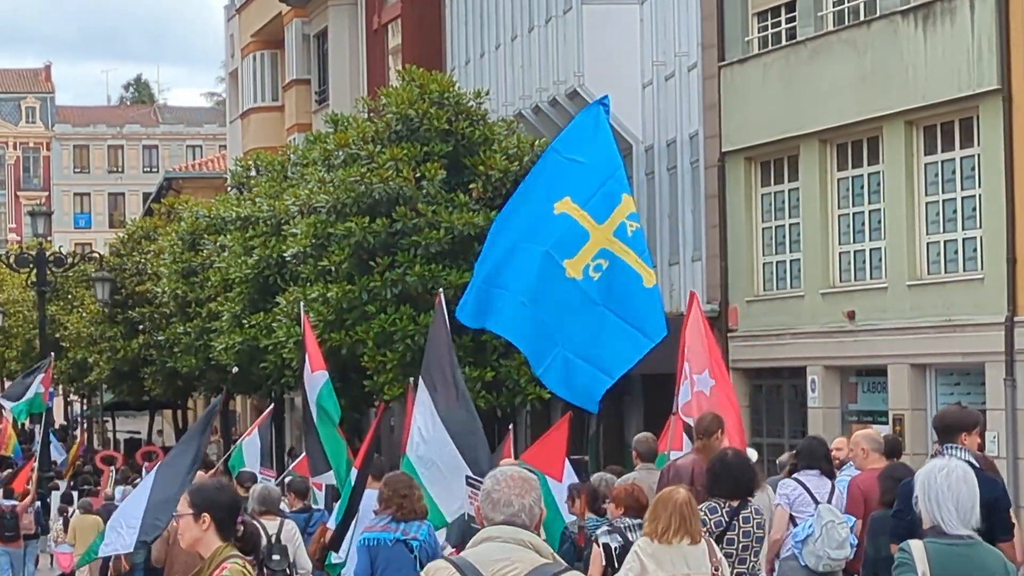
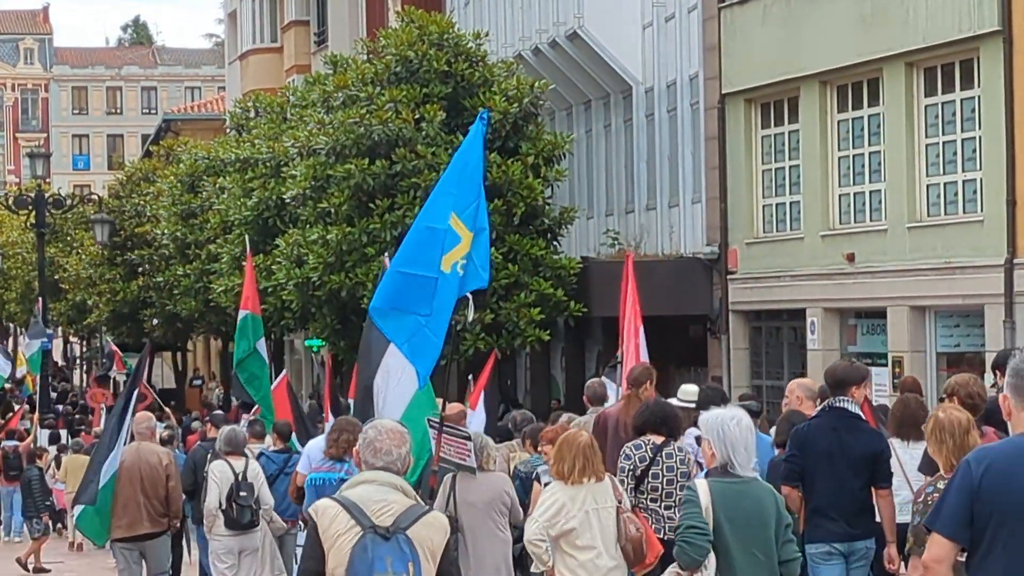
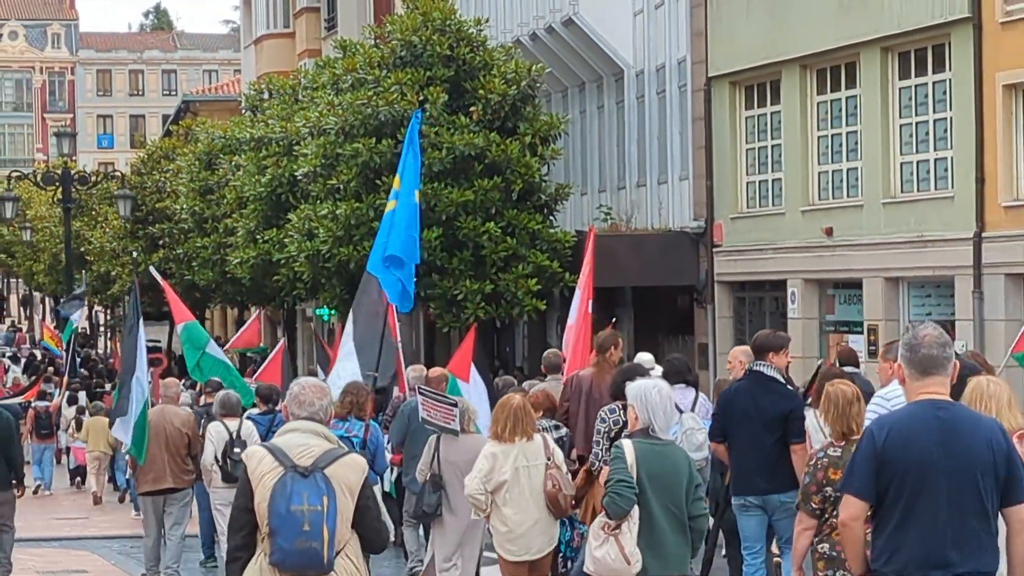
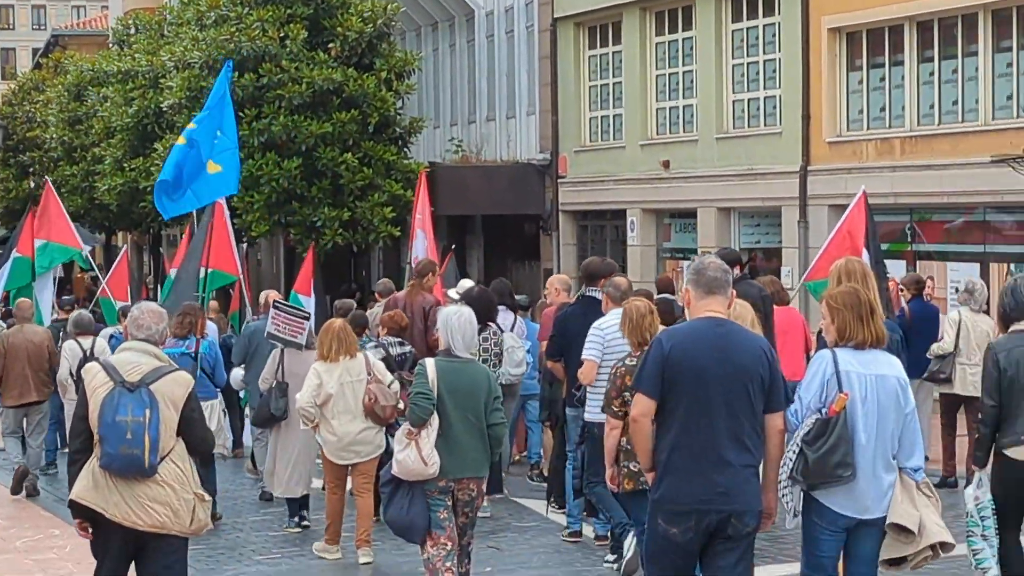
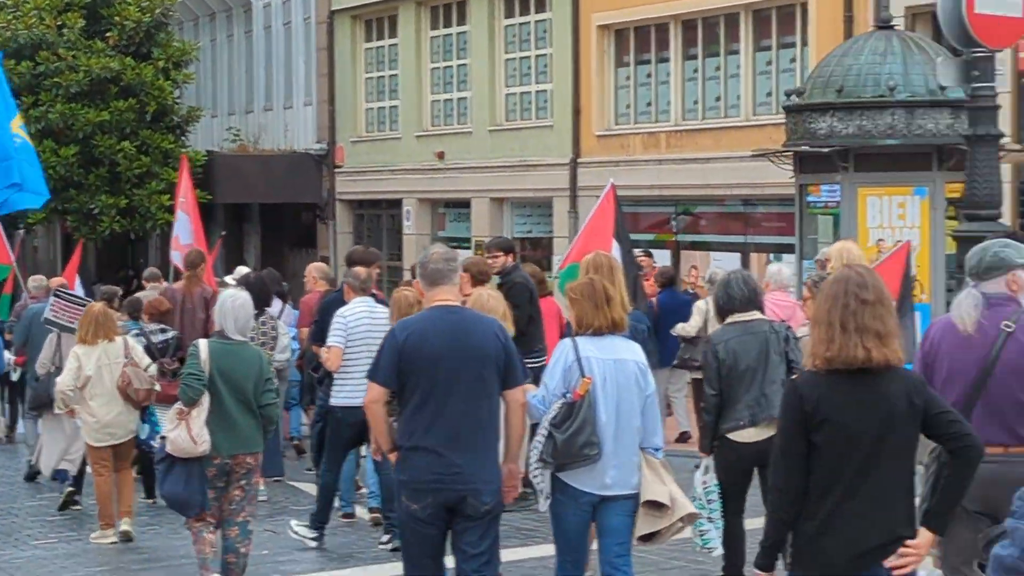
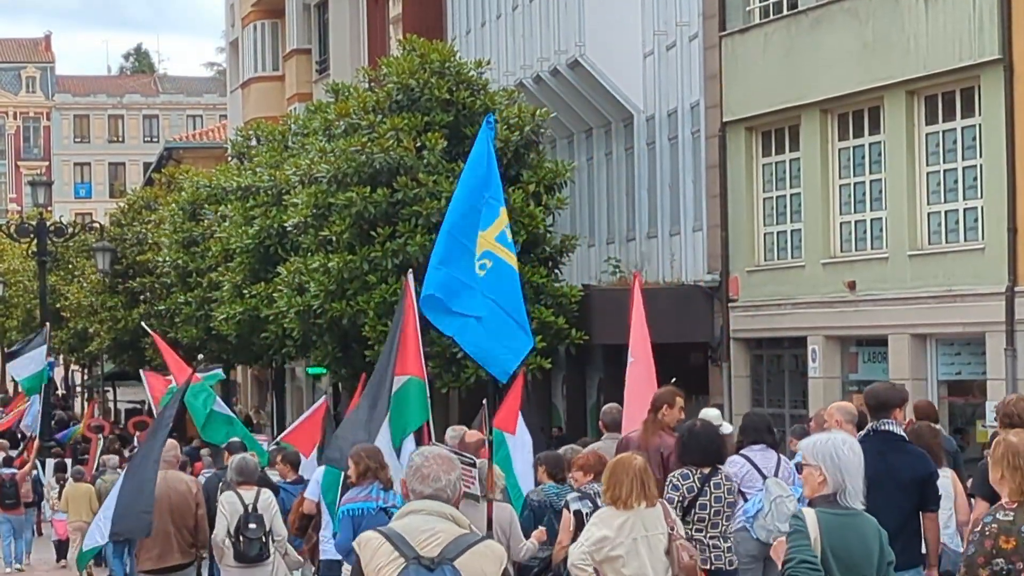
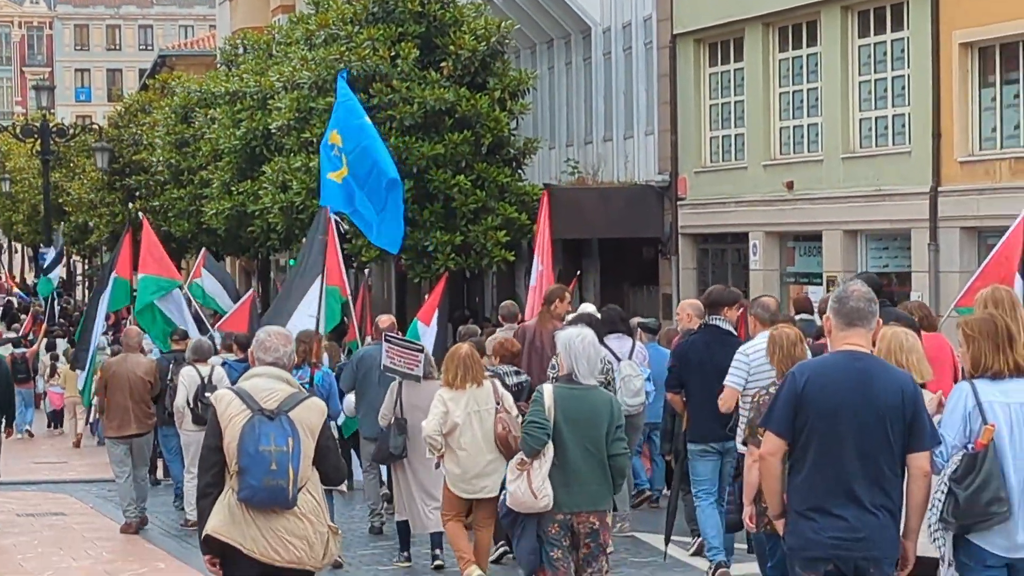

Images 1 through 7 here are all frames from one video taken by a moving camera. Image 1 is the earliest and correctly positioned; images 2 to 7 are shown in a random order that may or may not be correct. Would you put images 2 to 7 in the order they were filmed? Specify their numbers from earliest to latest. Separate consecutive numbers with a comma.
6, 2, 3, 7, 4, 5
